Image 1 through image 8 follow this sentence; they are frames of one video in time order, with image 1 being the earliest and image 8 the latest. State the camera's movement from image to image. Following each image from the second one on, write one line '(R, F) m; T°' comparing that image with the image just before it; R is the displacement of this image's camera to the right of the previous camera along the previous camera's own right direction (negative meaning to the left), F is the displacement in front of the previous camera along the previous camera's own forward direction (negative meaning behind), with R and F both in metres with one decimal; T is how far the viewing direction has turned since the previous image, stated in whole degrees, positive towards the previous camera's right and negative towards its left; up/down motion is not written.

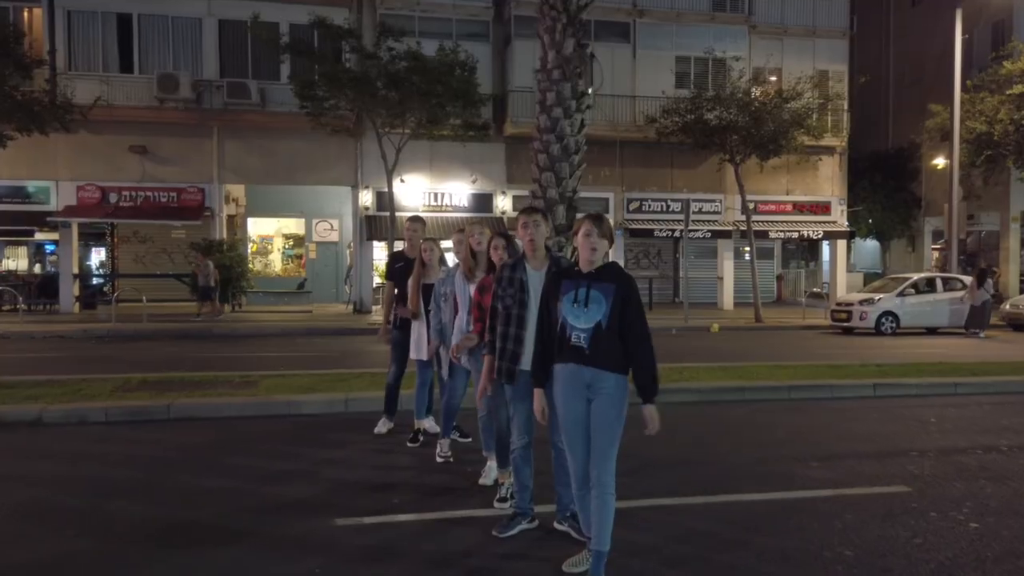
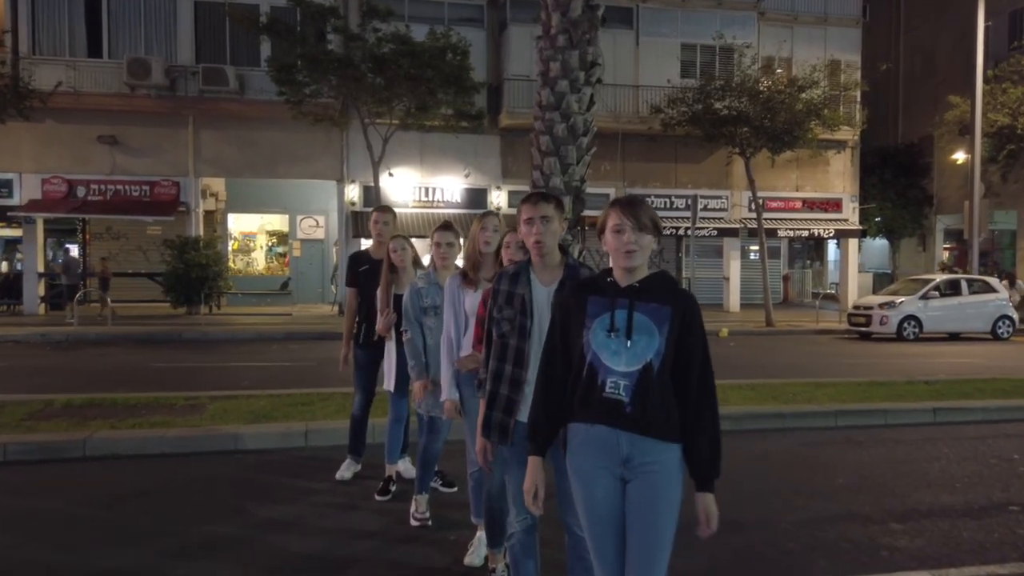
(0.0, +1.5) m; 0°
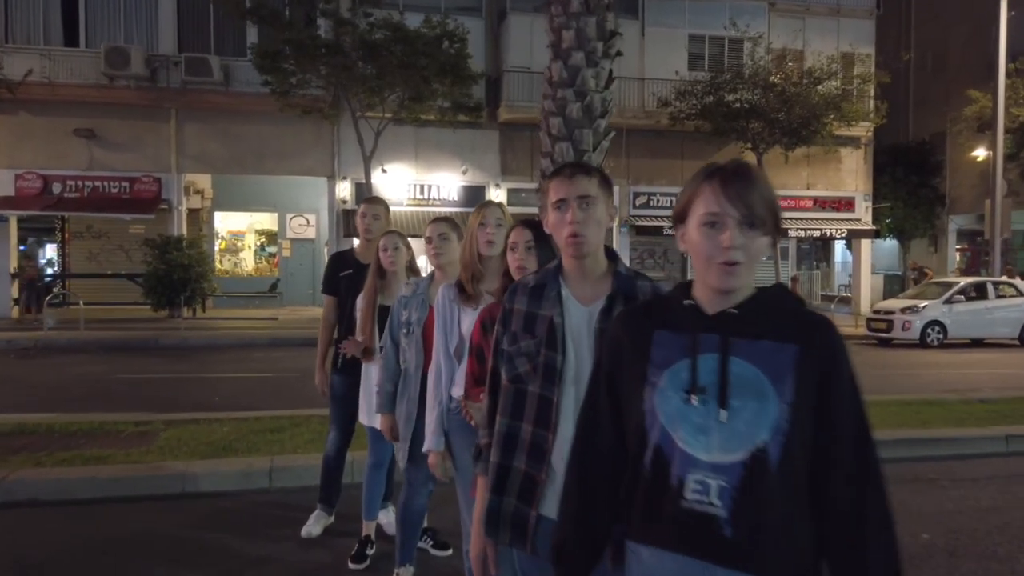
(-0.1, +1.2) m; 0°
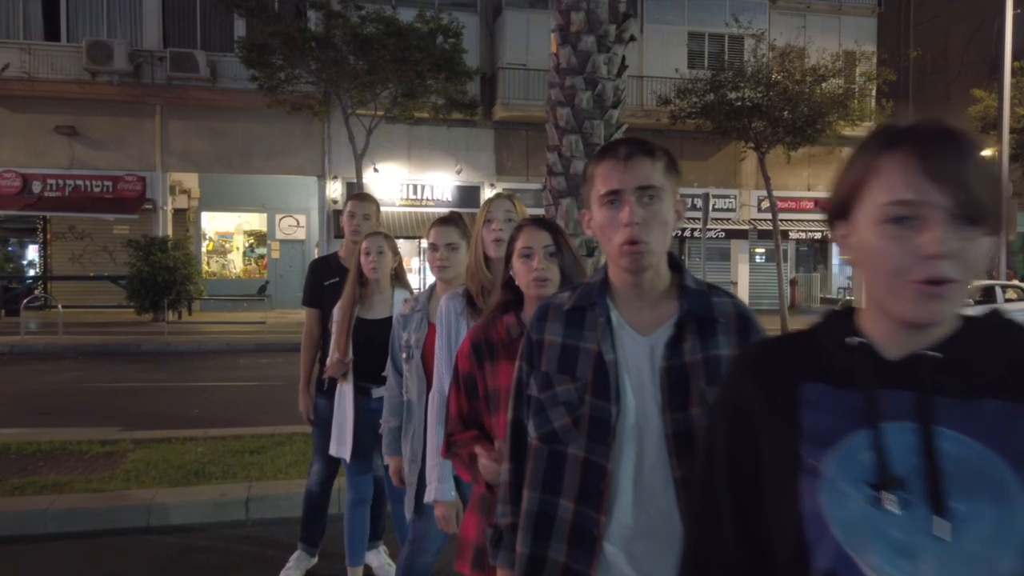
(-0.1, +0.6) m; +1°
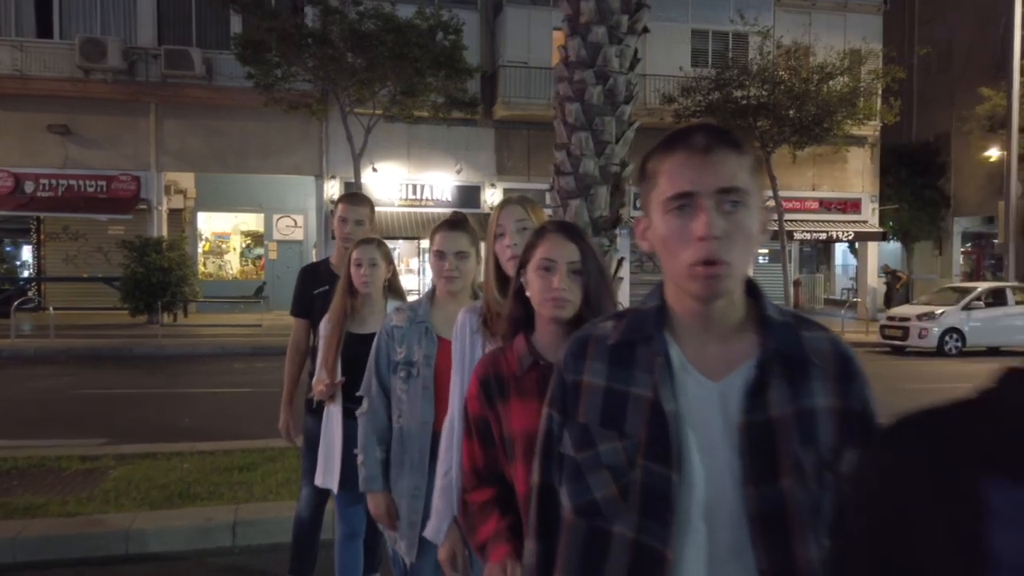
(0.0, +0.4) m; 0°
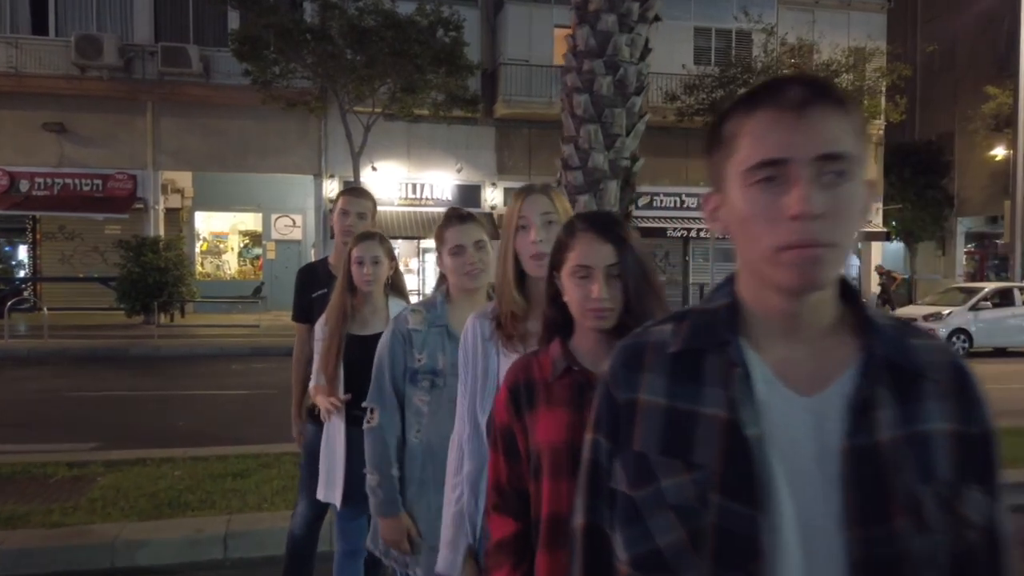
(0.0, +0.2) m; 0°
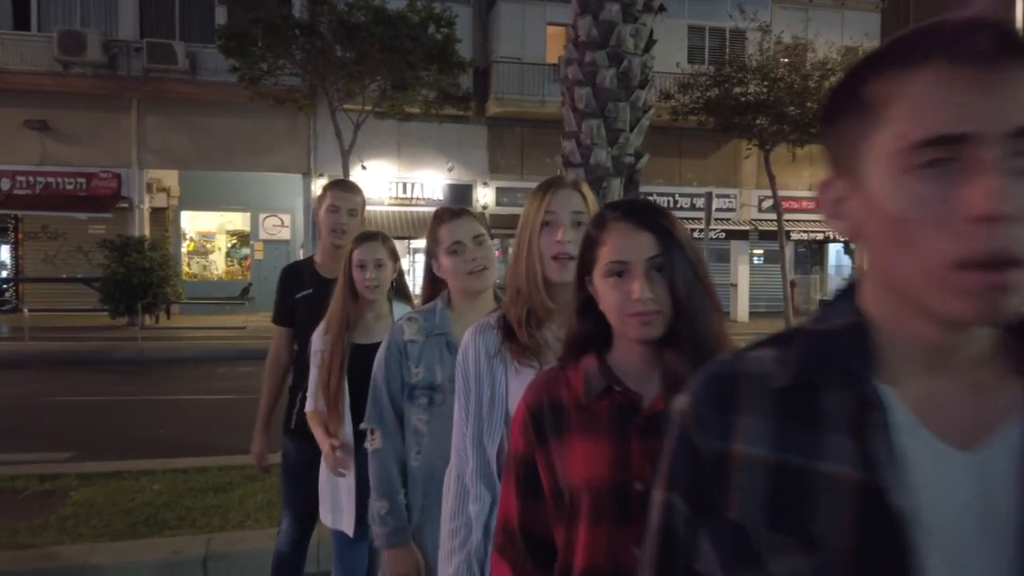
(-0.1, +0.3) m; +1°
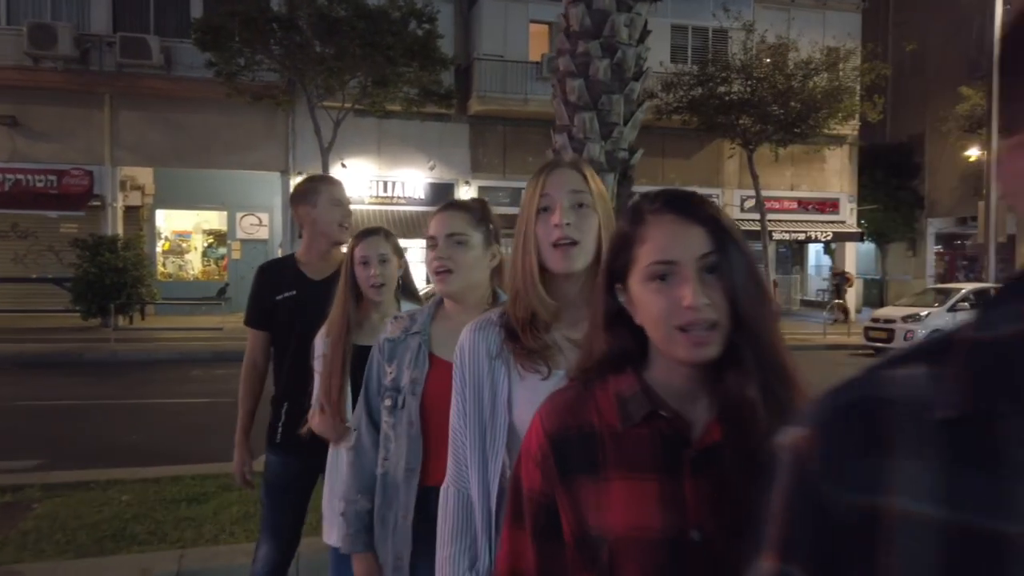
(-0.1, +0.2) m; +1°
